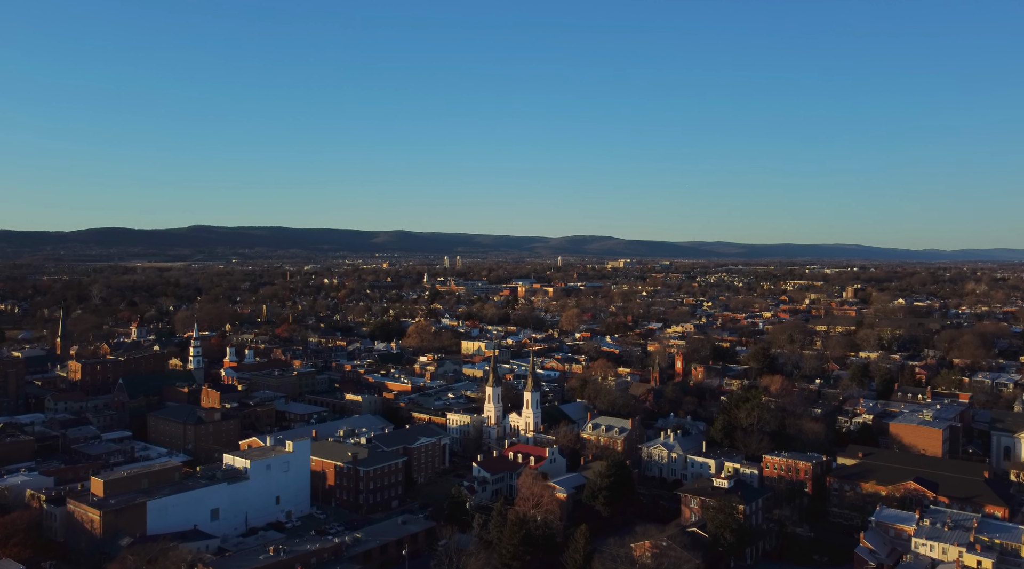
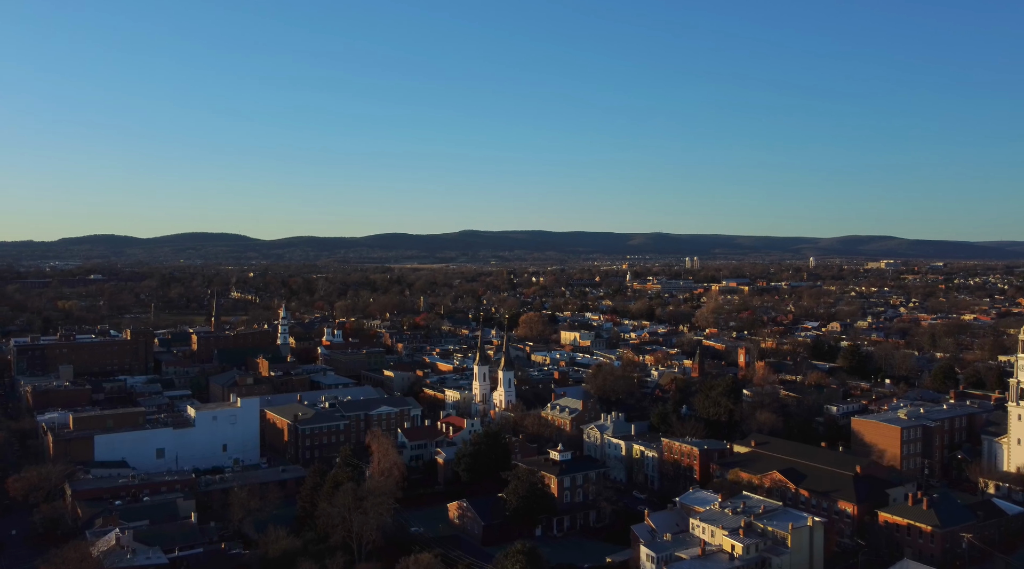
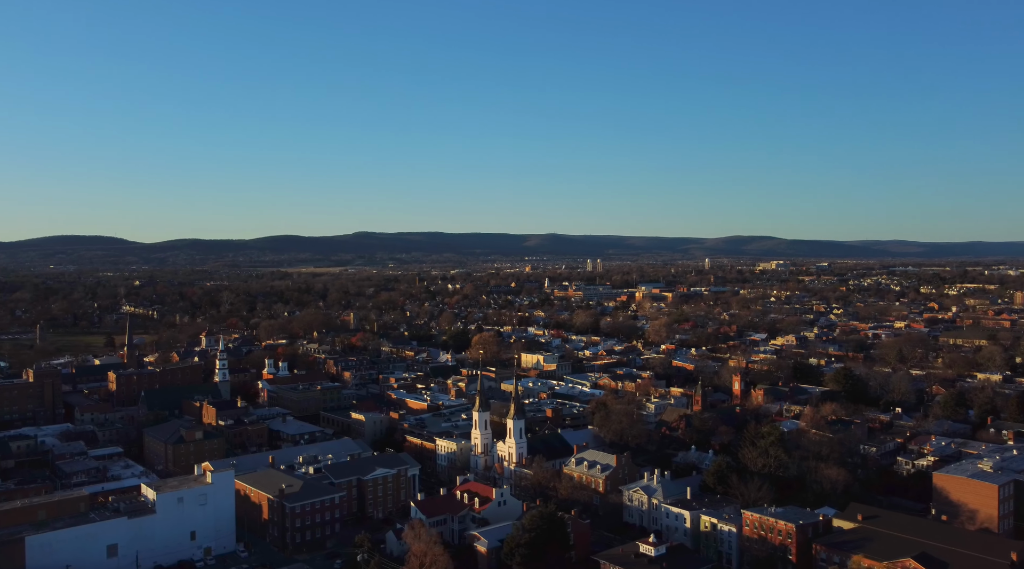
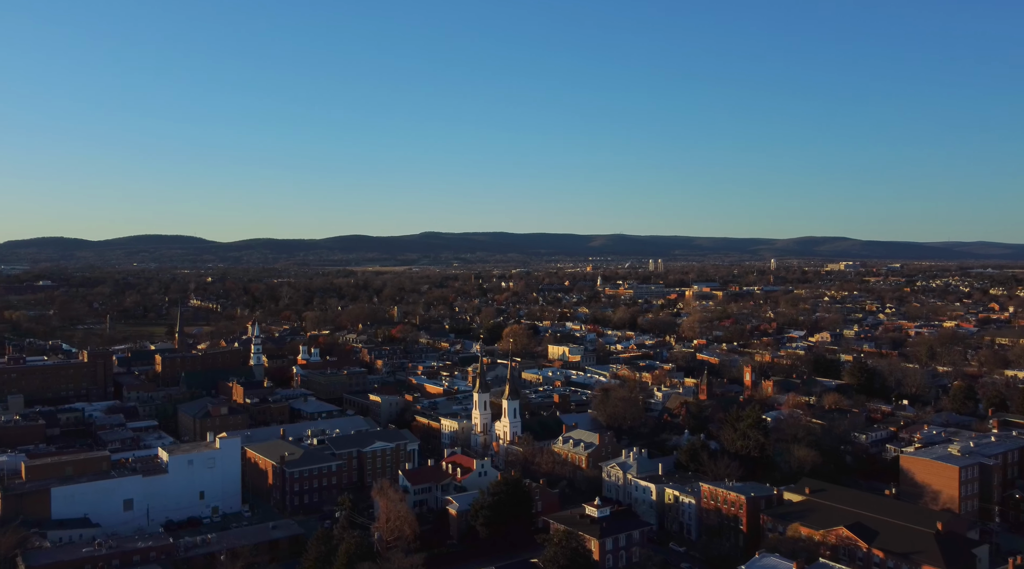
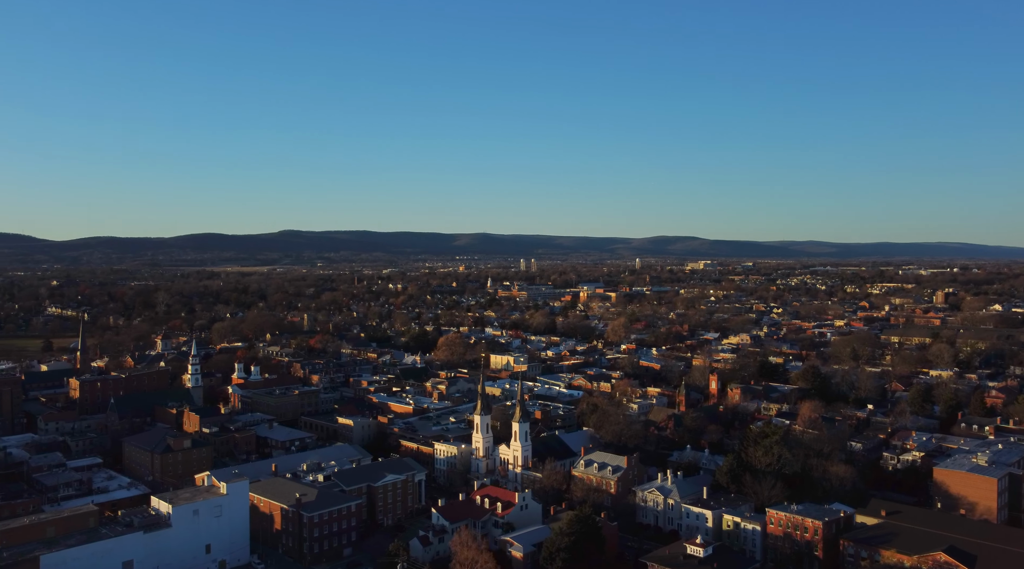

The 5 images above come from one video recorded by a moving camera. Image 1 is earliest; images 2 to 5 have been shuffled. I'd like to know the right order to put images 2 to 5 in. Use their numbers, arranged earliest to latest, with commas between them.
5, 3, 4, 2
